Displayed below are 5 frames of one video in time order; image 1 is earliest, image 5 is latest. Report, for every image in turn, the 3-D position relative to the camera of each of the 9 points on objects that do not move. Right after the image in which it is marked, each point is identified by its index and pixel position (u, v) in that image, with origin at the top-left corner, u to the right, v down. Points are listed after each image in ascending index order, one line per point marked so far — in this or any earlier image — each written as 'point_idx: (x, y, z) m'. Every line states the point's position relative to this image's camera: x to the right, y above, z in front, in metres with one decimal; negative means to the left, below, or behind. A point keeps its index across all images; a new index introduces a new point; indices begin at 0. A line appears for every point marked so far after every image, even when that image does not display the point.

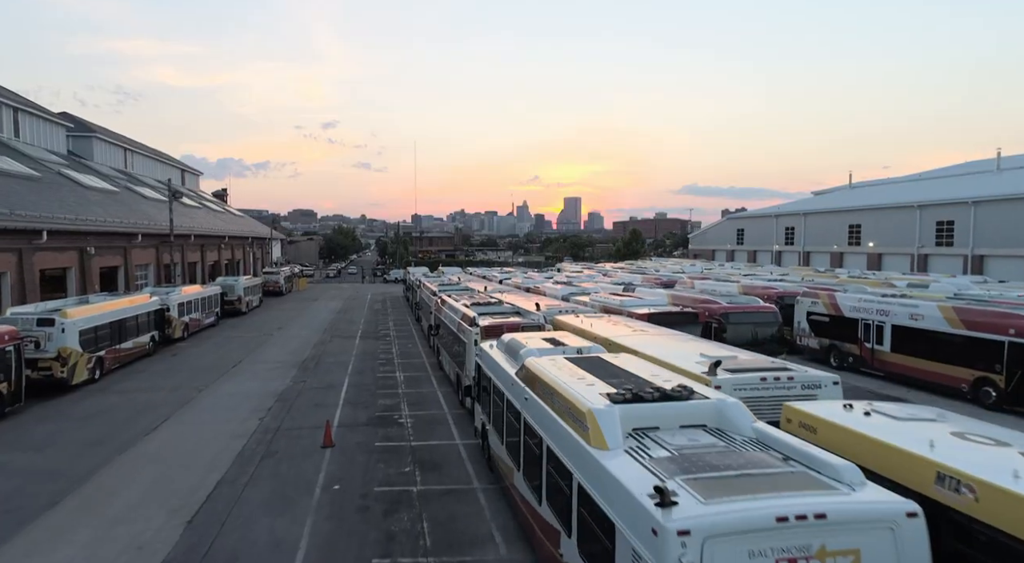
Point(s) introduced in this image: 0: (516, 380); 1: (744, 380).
0: (+0.1, -1.4, +8.3) m
1: (+3.0, -1.3, +7.8) m
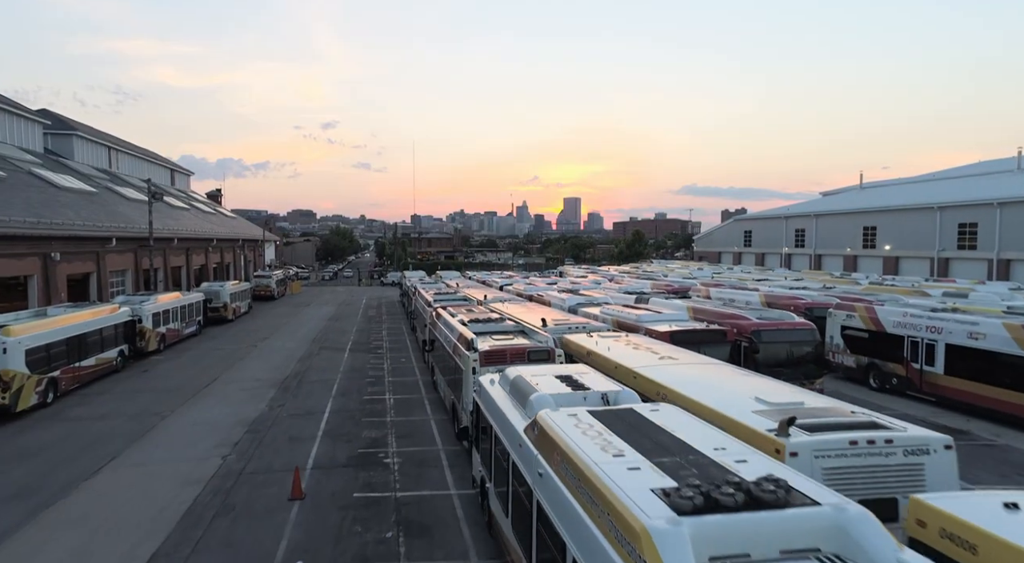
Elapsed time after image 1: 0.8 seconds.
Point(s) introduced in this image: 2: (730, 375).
0: (+0.1, -1.7, +6.4) m
1: (+3.1, -1.6, +5.8) m
2: (+3.3, -1.4, +9.2) m
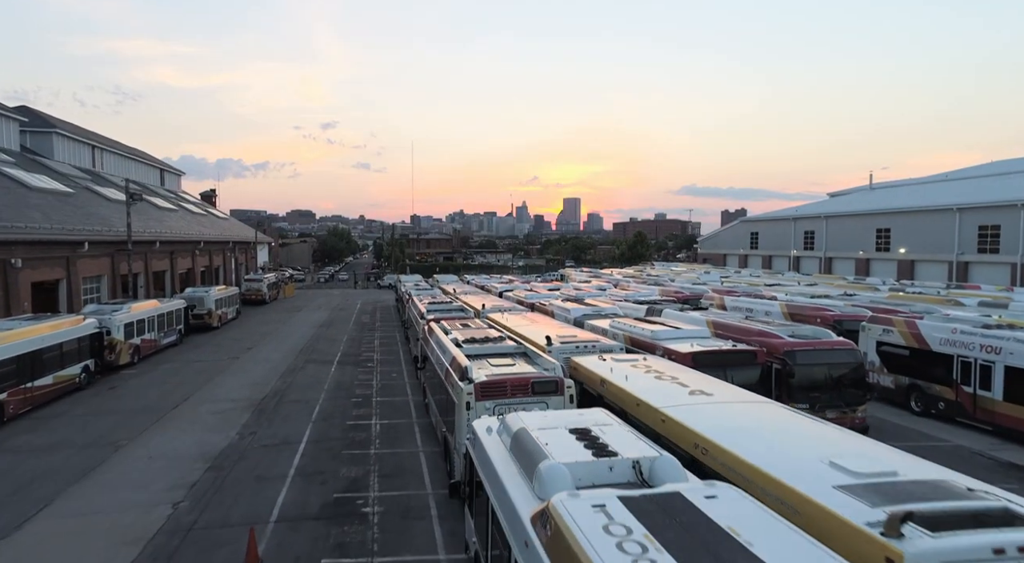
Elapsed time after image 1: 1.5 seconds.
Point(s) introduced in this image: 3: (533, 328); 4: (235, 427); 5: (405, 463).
0: (+0.2, -2.0, +4.6) m
1: (+3.1, -1.9, +4.1) m
2: (+3.4, -1.7, +7.5) m
3: (+0.6, -1.4, +17.5) m
4: (-6.8, -3.6, +14.7) m
5: (-2.2, -3.7, +12.1) m
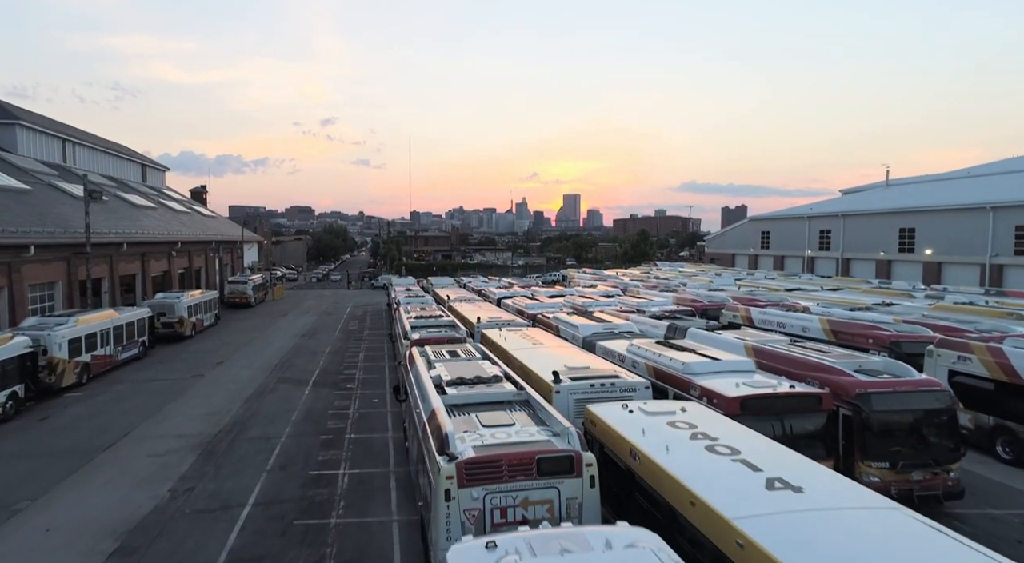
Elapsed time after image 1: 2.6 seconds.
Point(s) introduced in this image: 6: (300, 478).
0: (+0.1, -2.5, +1.9) m
1: (+3.1, -2.3, +1.4) m
2: (+3.3, -2.2, +4.7) m
3: (+0.6, -1.7, +14.7) m
4: (-6.9, -4.0, +11.9) m
5: (-2.2, -4.1, +9.4) m
6: (-4.3, -4.0, +12.0) m
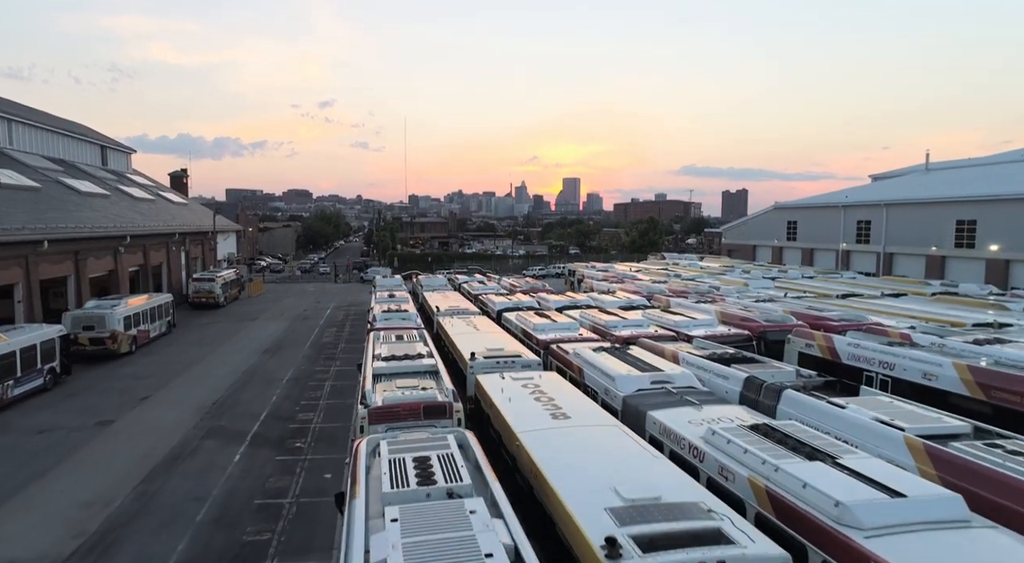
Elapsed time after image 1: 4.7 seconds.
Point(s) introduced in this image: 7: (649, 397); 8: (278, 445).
0: (+0.3, -3.5, -3.3) m
1: (+3.3, -3.4, -3.8) m
2: (+3.5, -3.1, -0.5) m
3: (+0.7, -2.4, +9.5) m
4: (-6.7, -4.7, +6.8) m
5: (-2.1, -4.9, +4.2) m
6: (-4.1, -4.7, +6.9) m
7: (+2.5, -2.1, +11.0) m
8: (-5.8, -4.1, +14.9) m
